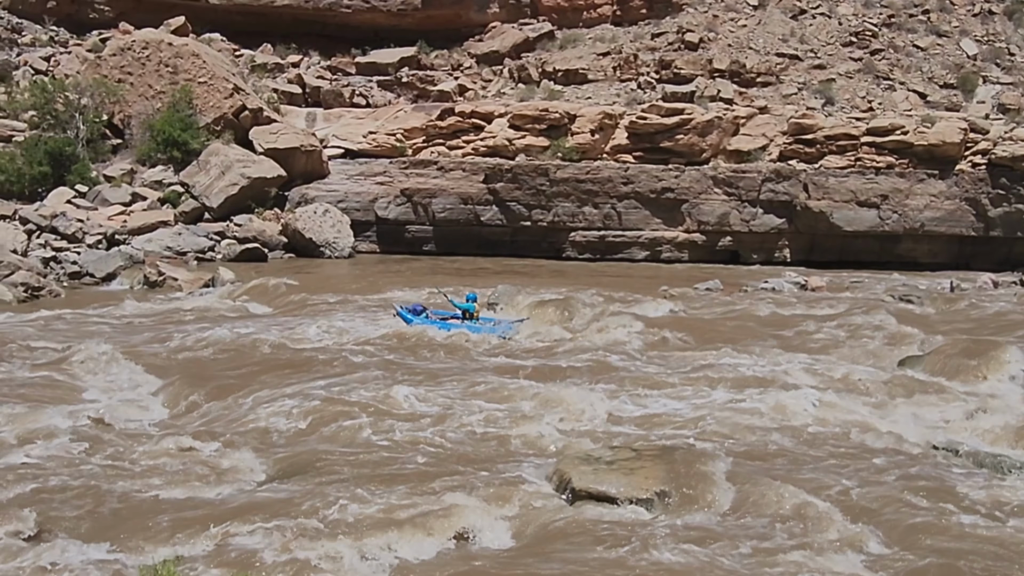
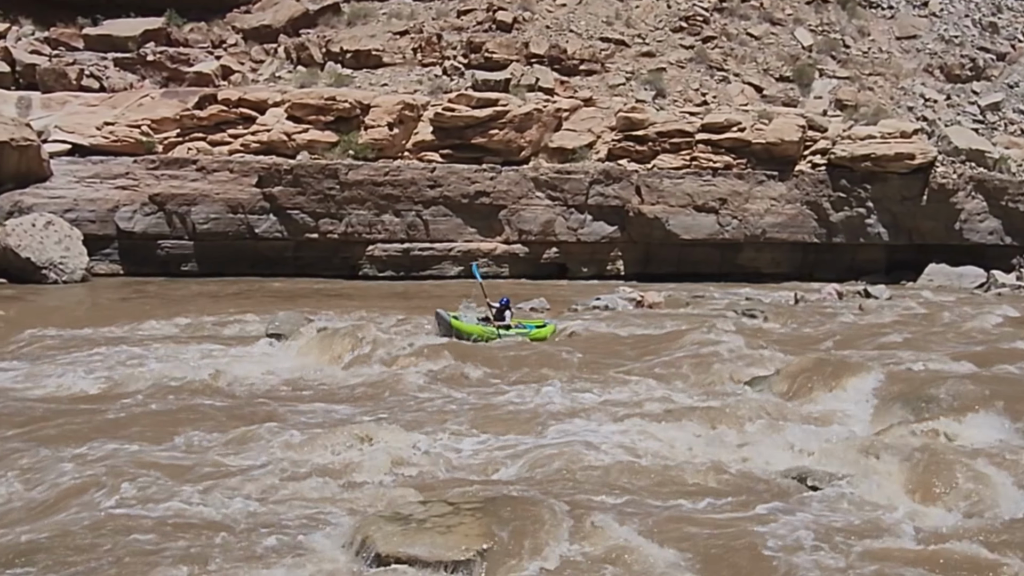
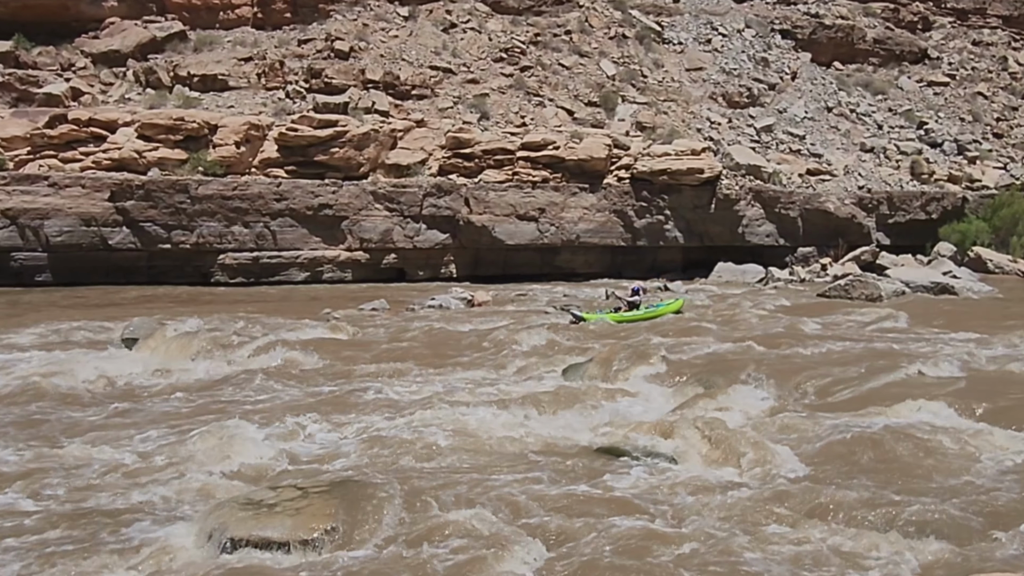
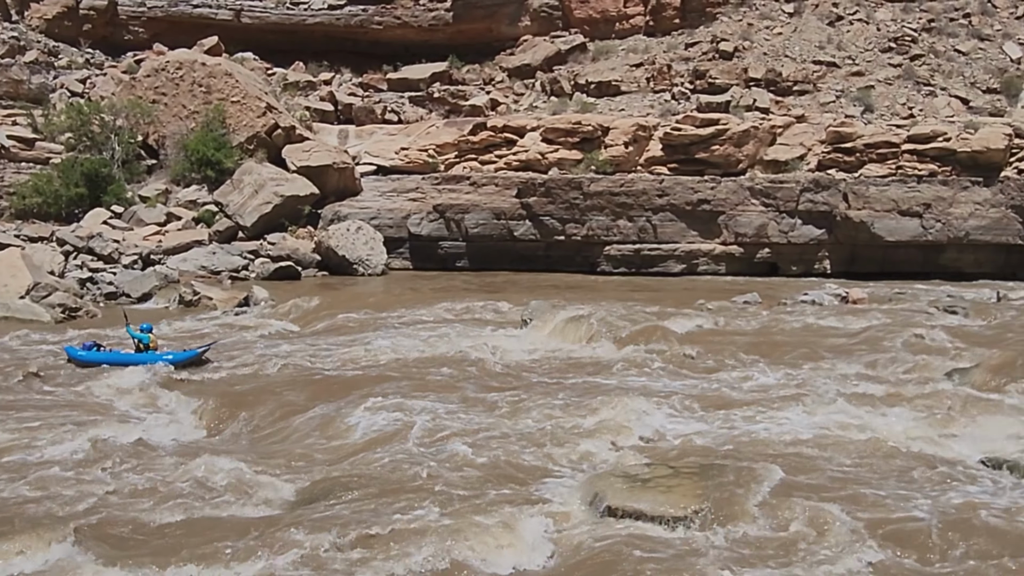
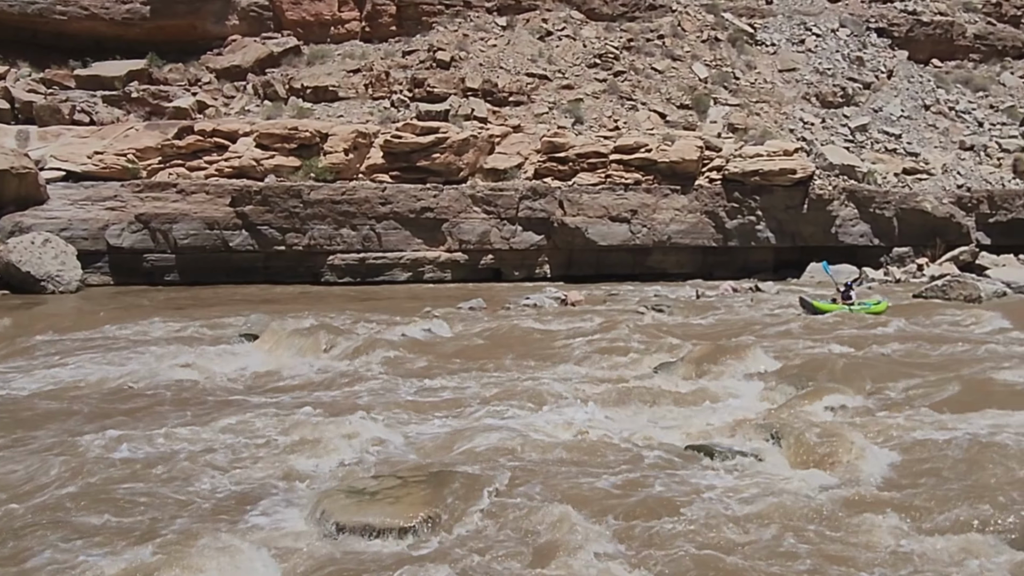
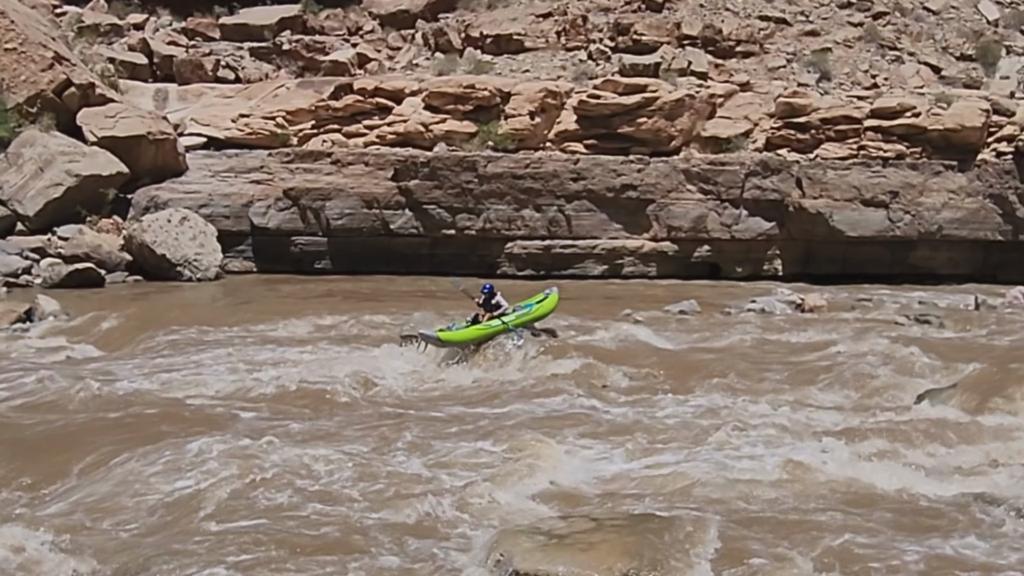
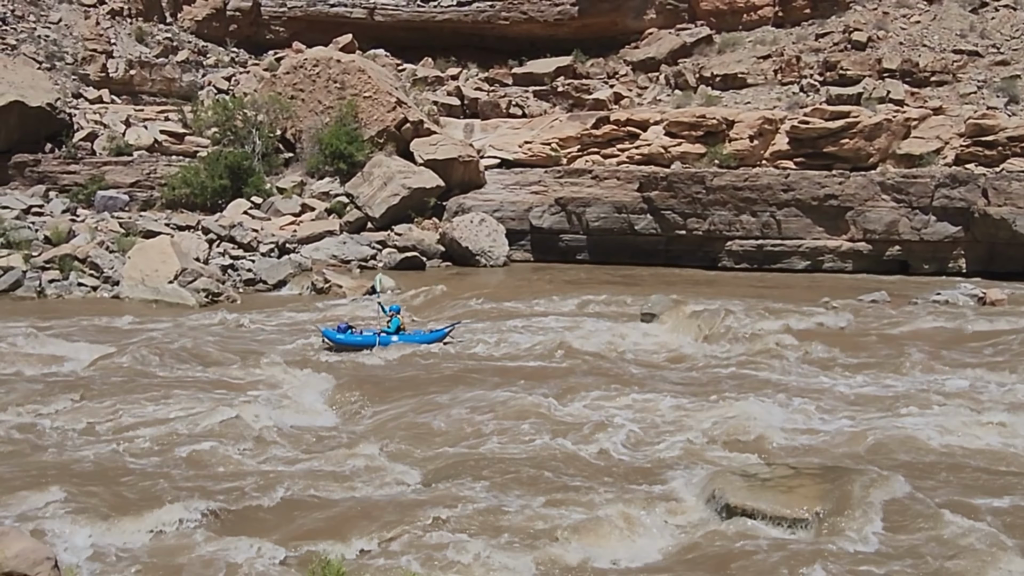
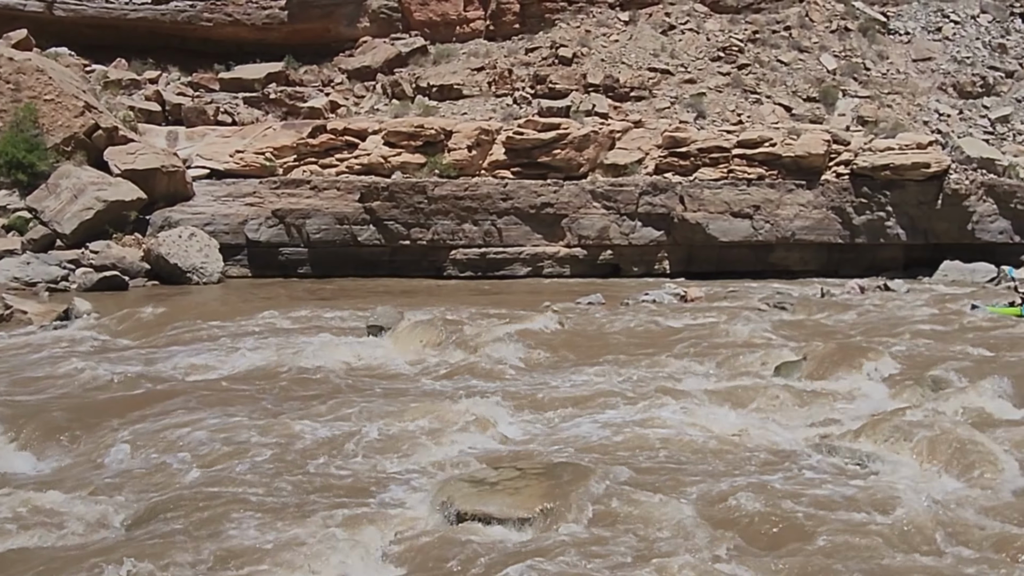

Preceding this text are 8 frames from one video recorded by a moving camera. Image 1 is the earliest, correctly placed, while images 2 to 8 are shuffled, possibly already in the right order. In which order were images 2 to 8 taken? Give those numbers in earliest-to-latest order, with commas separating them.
7, 4, 8, 5, 3, 2, 6
